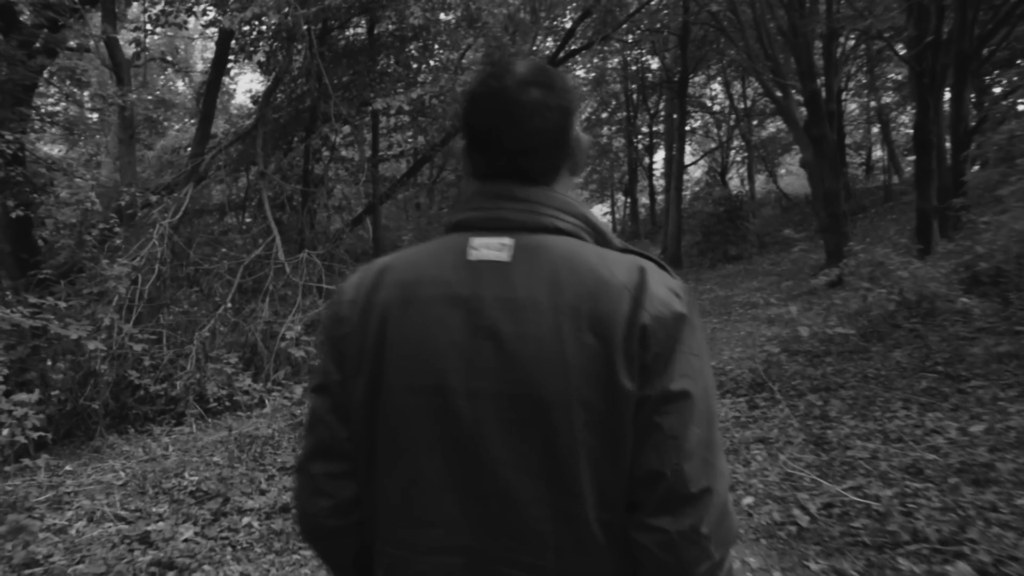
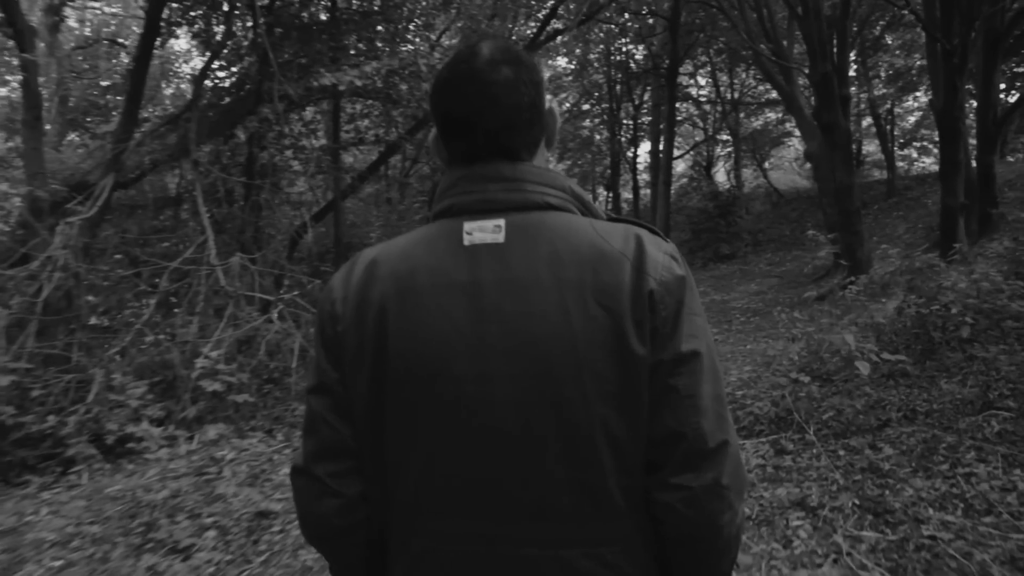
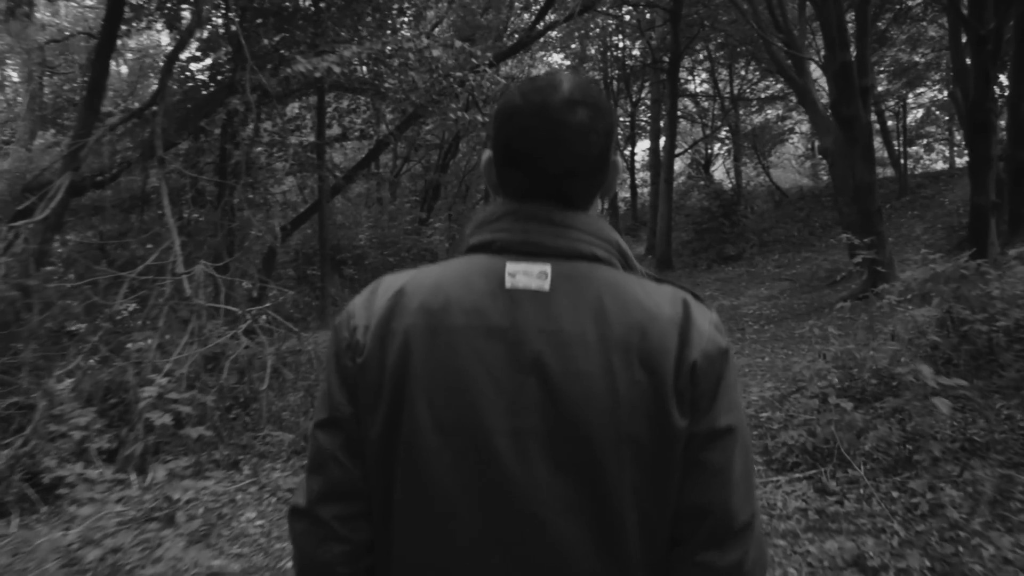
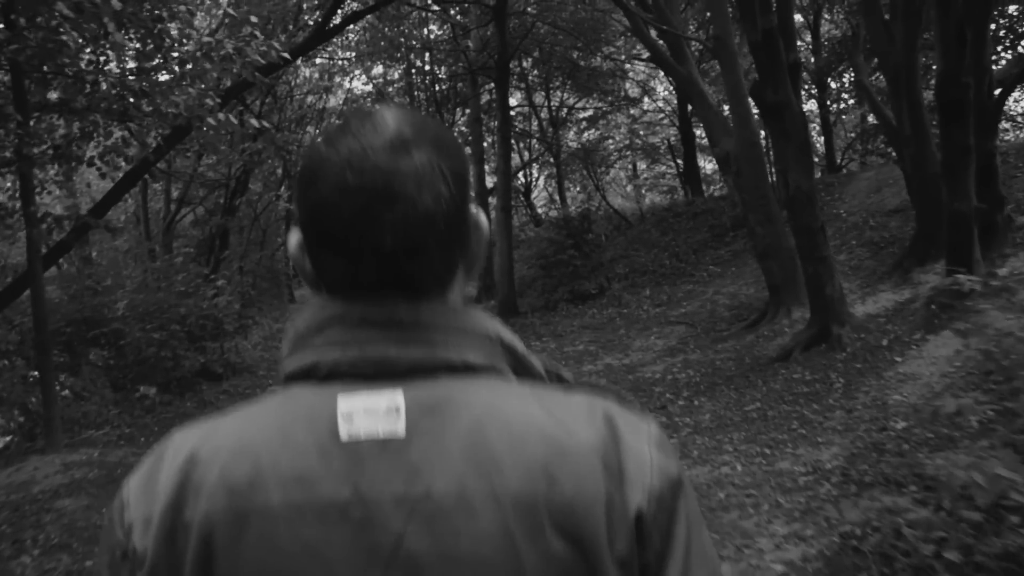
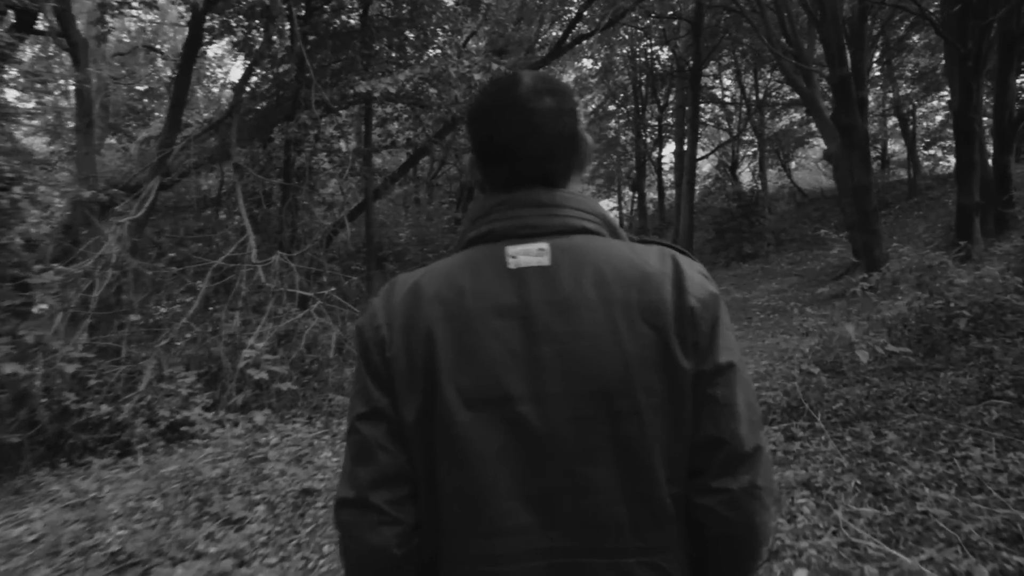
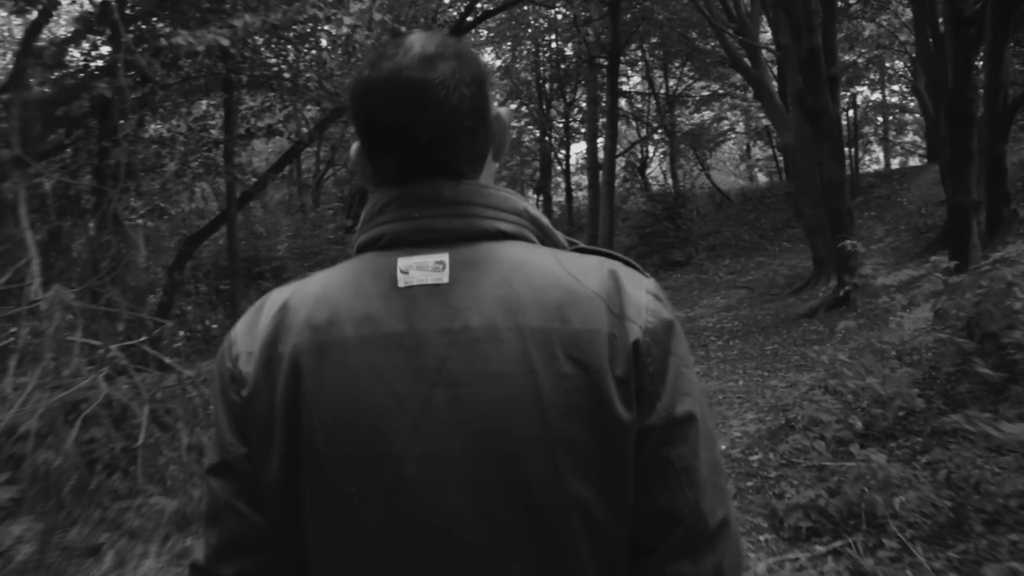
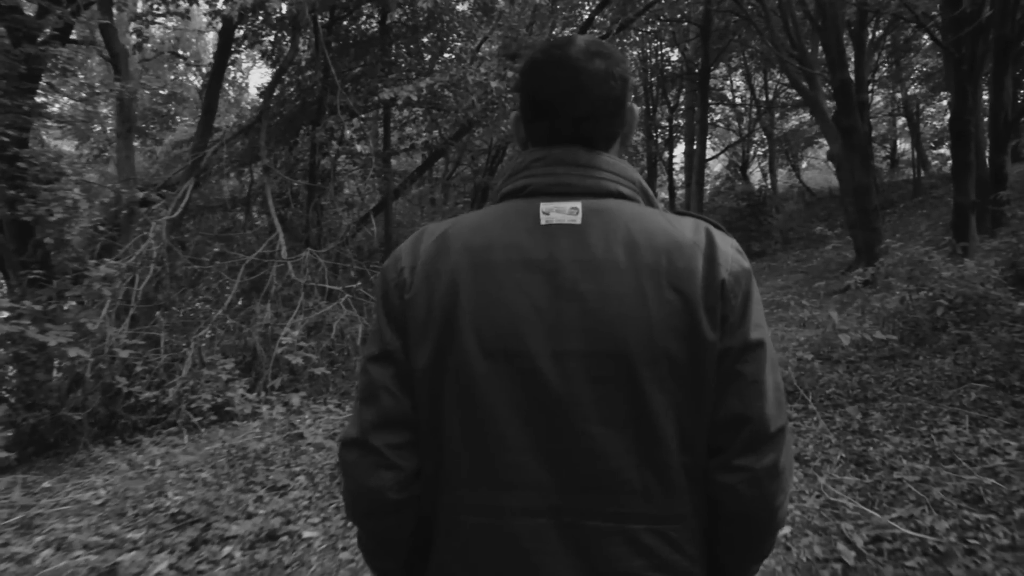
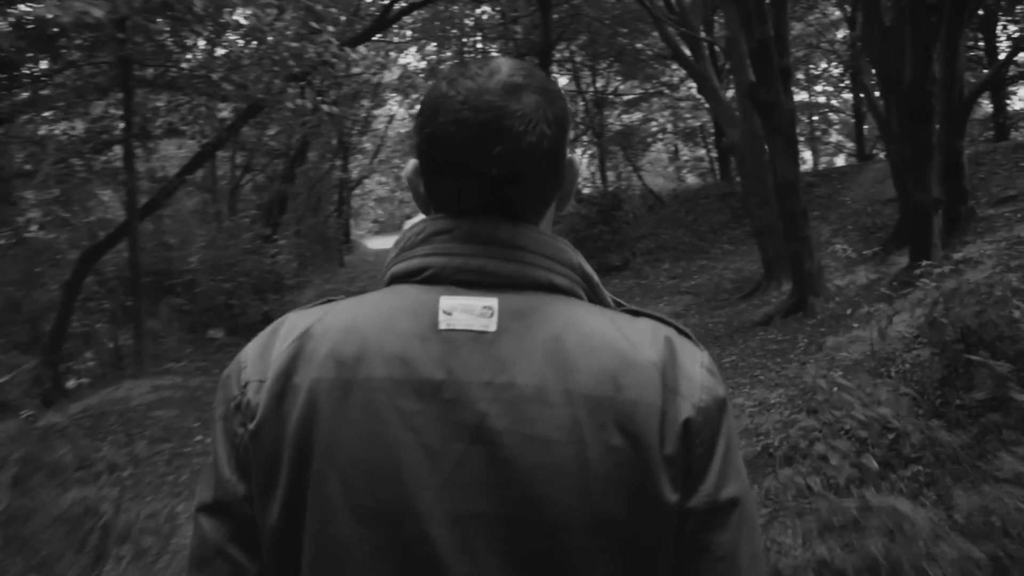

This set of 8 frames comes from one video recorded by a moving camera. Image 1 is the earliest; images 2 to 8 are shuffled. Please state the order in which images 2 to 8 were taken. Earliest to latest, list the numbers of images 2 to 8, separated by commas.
7, 5, 2, 3, 6, 8, 4
